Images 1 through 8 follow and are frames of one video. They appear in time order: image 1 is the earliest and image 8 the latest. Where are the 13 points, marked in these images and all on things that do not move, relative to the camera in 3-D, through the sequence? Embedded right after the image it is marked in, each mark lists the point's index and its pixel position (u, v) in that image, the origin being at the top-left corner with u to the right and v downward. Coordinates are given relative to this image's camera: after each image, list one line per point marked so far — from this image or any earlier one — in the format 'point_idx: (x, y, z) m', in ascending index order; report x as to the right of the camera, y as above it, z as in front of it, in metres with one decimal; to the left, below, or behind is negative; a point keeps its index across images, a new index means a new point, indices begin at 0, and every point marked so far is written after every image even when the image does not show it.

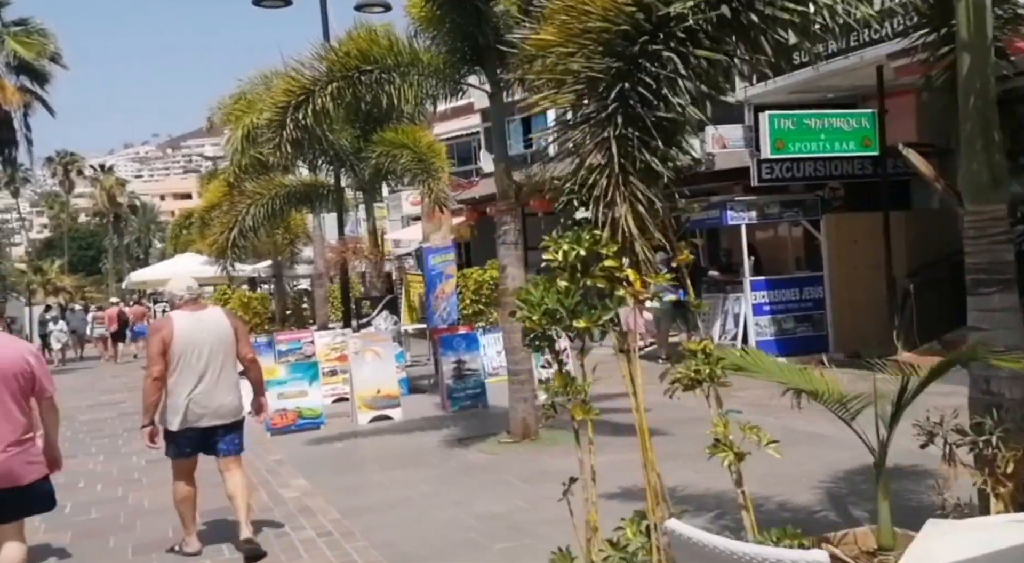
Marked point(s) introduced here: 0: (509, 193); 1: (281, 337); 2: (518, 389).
0: (0.0, +0.9, +10.4) m
1: (-3.3, -0.8, +15.7) m
2: (0.0, -1.0, +10.3) m
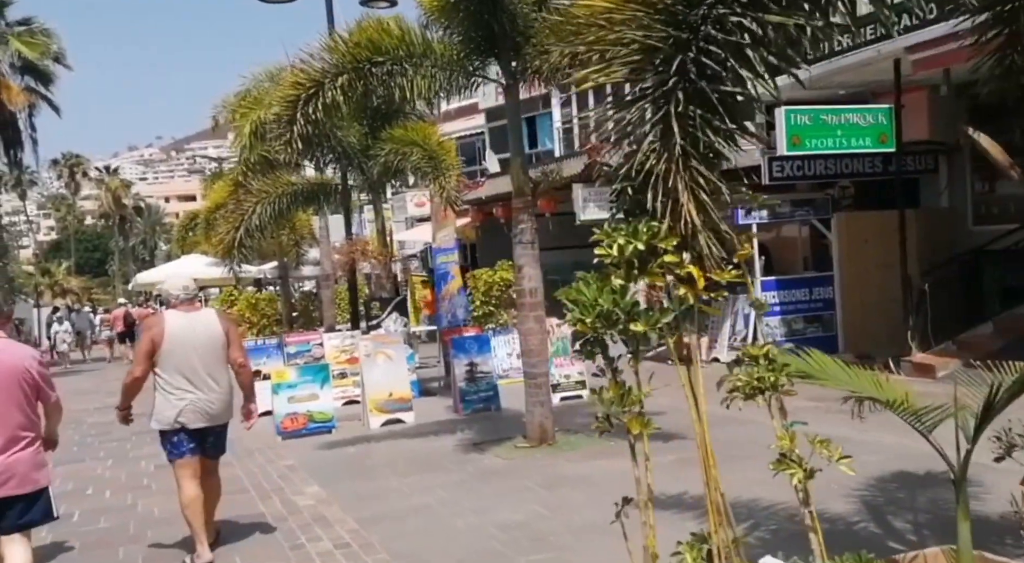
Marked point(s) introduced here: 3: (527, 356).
0: (+0.1, +0.9, +10.1) m
1: (-3.1, -0.8, +15.4) m
2: (+0.2, -1.0, +10.1) m
3: (+0.1, -0.7, +10.1) m
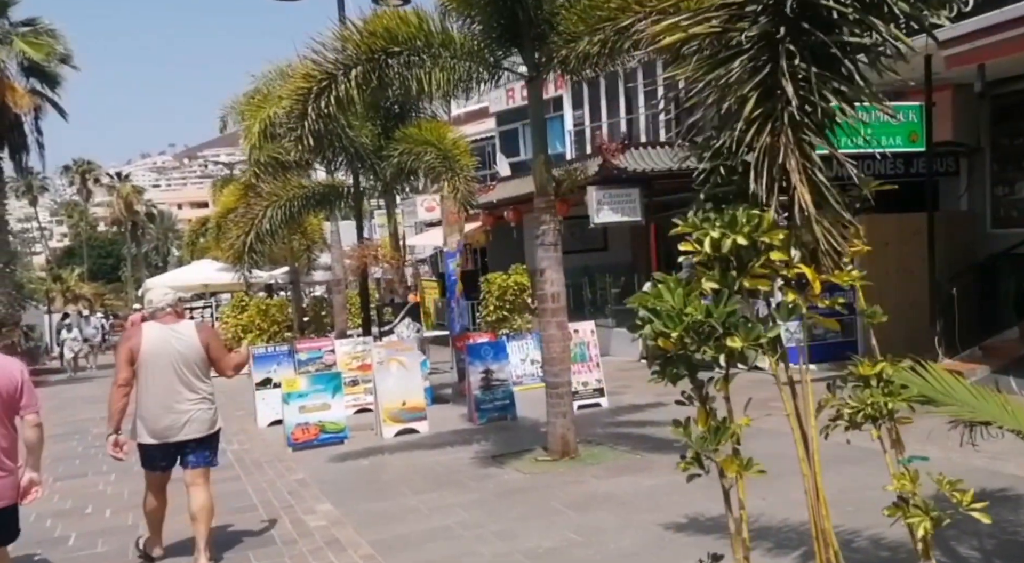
0: (+0.3, +0.8, +9.6) m
1: (-2.9, -0.9, +15.0) m
2: (+0.4, -1.1, +9.5) m
3: (+0.3, -0.7, +9.6) m
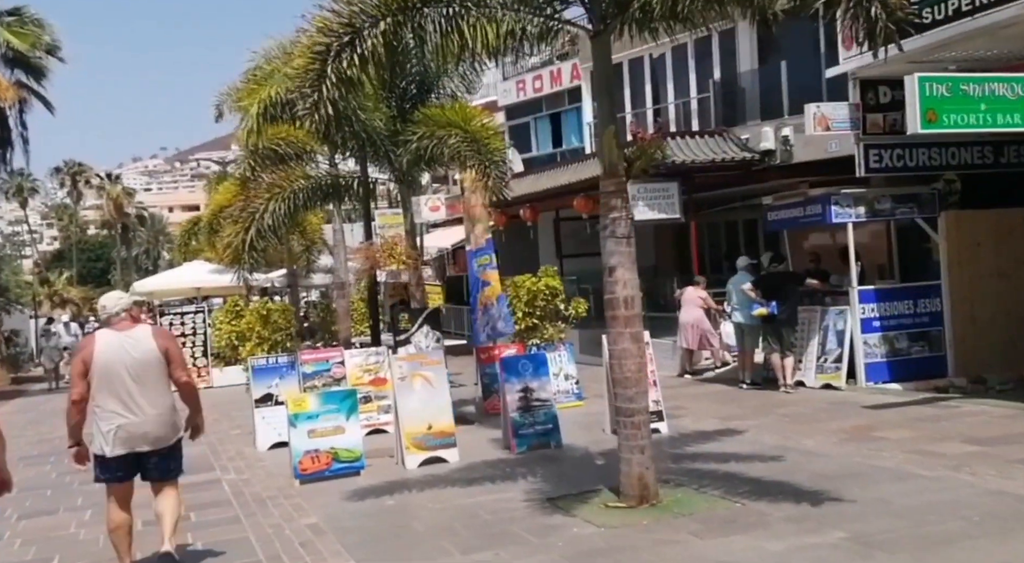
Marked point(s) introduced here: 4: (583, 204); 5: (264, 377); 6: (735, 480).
0: (+0.8, +0.8, +7.8) m
1: (-2.5, -0.9, +13.2) m
2: (+0.8, -1.1, +7.8) m
3: (+0.8, -0.7, +7.8) m
4: (+1.2, +1.4, +19.4) m
5: (-3.0, -1.1, +13.0) m
6: (+1.7, -1.5, +8.1) m
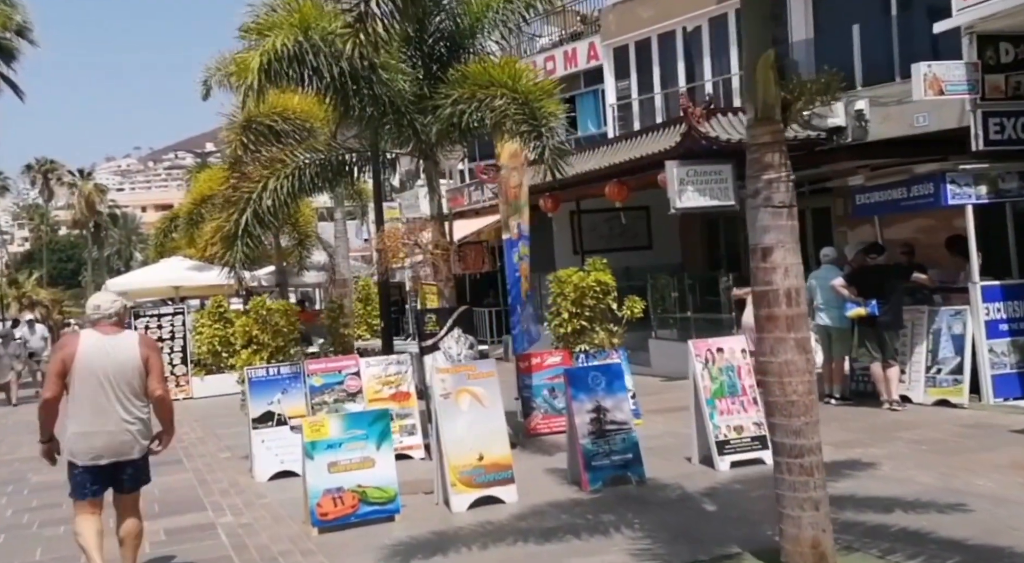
0: (+1.4, +0.9, +5.6) m
1: (-2.0, -0.9, +10.9) m
2: (+1.5, -1.0, +5.5) m
3: (+1.4, -0.7, +5.6) m
4: (+1.6, +1.4, +17.2) m
5: (-2.4, -1.1, +10.7) m
6: (+2.3, -1.4, +5.9) m
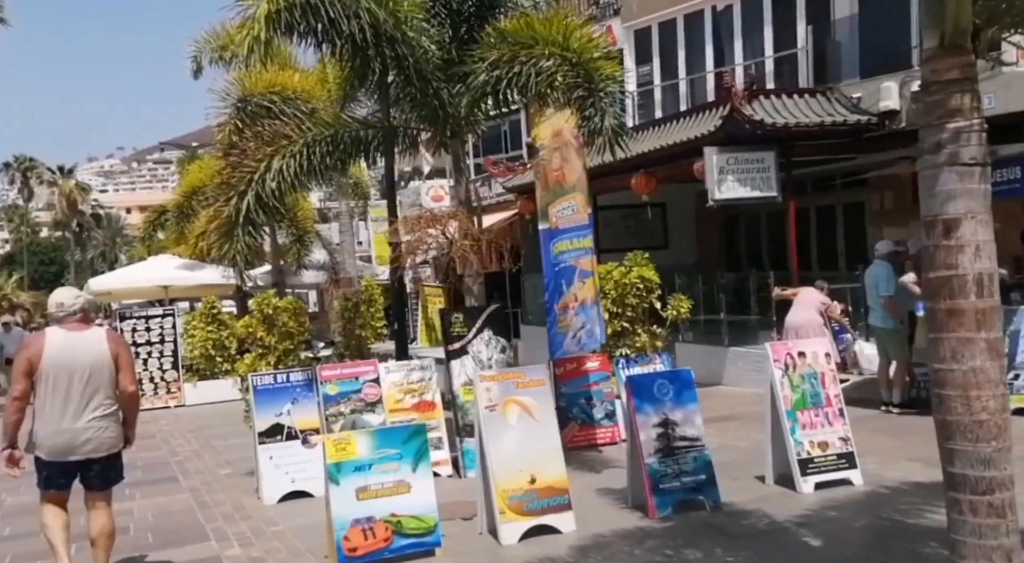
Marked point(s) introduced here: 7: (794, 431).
0: (+1.8, +0.9, +4.4) m
1: (-1.6, -0.8, +9.6) m
2: (+1.9, -1.0, +4.4) m
3: (+1.8, -0.6, +4.4) m
4: (+1.9, +1.4, +16.1) m
5: (-2.1, -1.0, +9.5) m
6: (+2.7, -1.4, +4.7) m
7: (+2.0, -1.1, +7.9) m
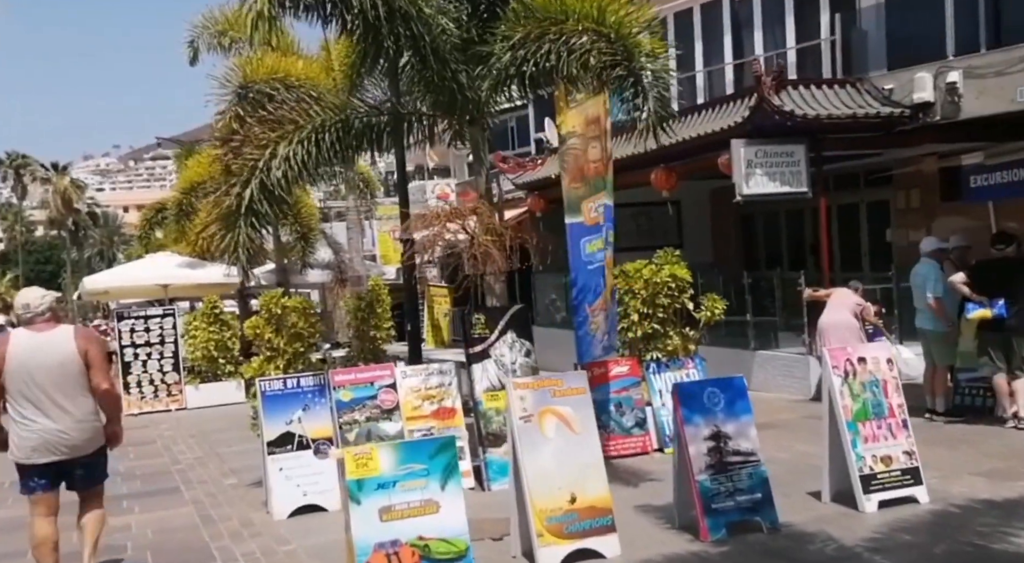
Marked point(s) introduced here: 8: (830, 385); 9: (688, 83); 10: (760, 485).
0: (+2.0, +0.9, +3.7) m
1: (-1.4, -0.8, +9.0) m
2: (+2.1, -0.9, +3.7) m
3: (+2.0, -0.6, +3.7) m
4: (+2.1, +1.5, +15.4) m
5: (-1.9, -1.0, +8.8) m
6: (+2.9, -1.4, +4.0) m
7: (+2.3, -1.1, +7.2) m
8: (+2.1, -0.7, +7.3) m
9: (+3.0, +3.4, +18.7) m
10: (+1.6, -1.3, +6.9) m
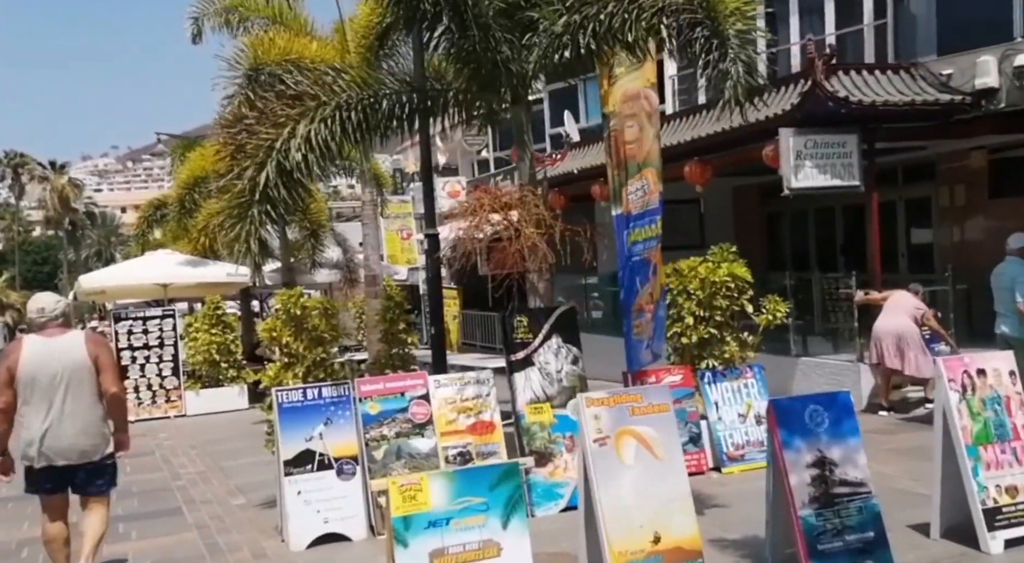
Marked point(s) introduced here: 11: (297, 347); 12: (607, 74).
0: (+2.4, +0.9, +2.7) m
1: (-1.0, -0.8, +7.9) m
2: (+2.5, -0.9, +2.6) m
3: (+2.4, -0.6, +2.7) m
4: (+2.5, +1.4, +14.3) m
5: (-1.5, -1.0, +7.7) m
6: (+3.3, -1.4, +3.0) m
7: (+2.6, -1.1, +6.2) m
8: (+2.5, -0.7, +6.2) m
9: (+3.4, +3.4, +17.7) m
10: (+1.9, -1.3, +5.8) m
11: (-1.8, -0.5, +9.0) m
12: (+0.8, +1.6, +8.3) m
